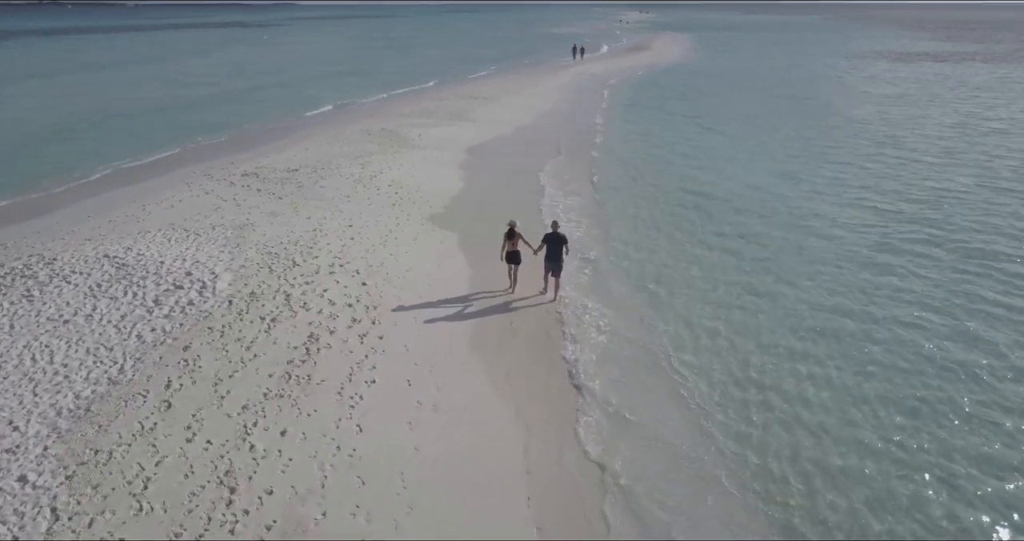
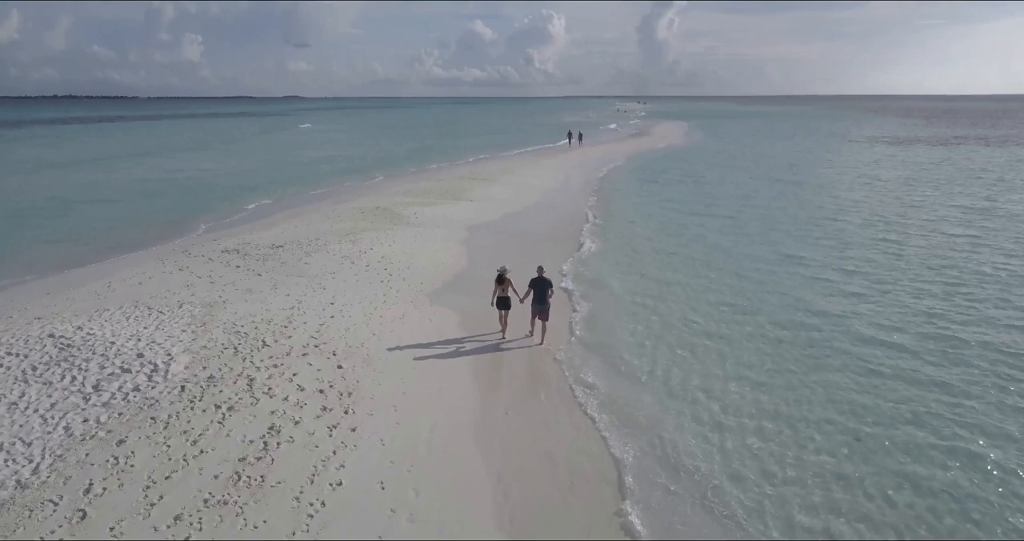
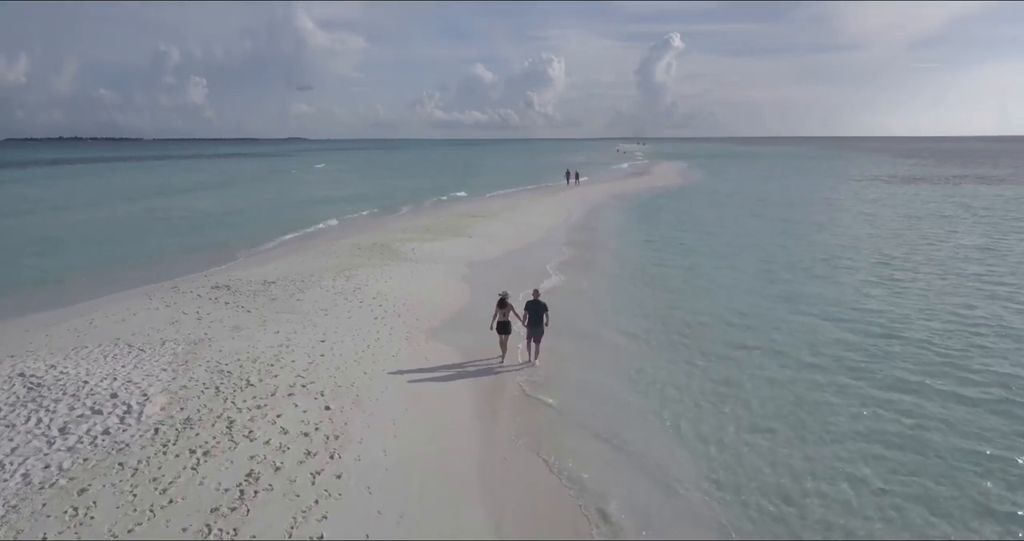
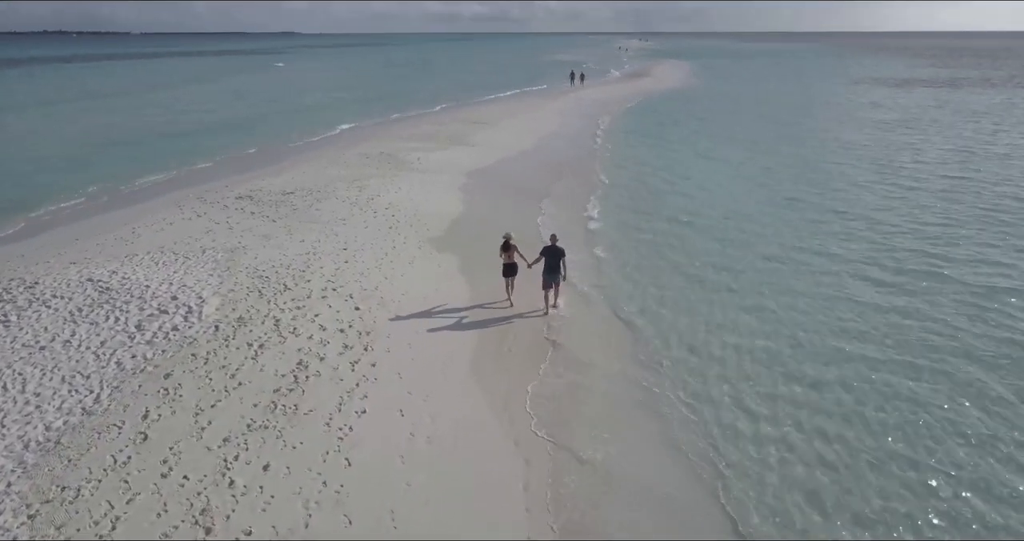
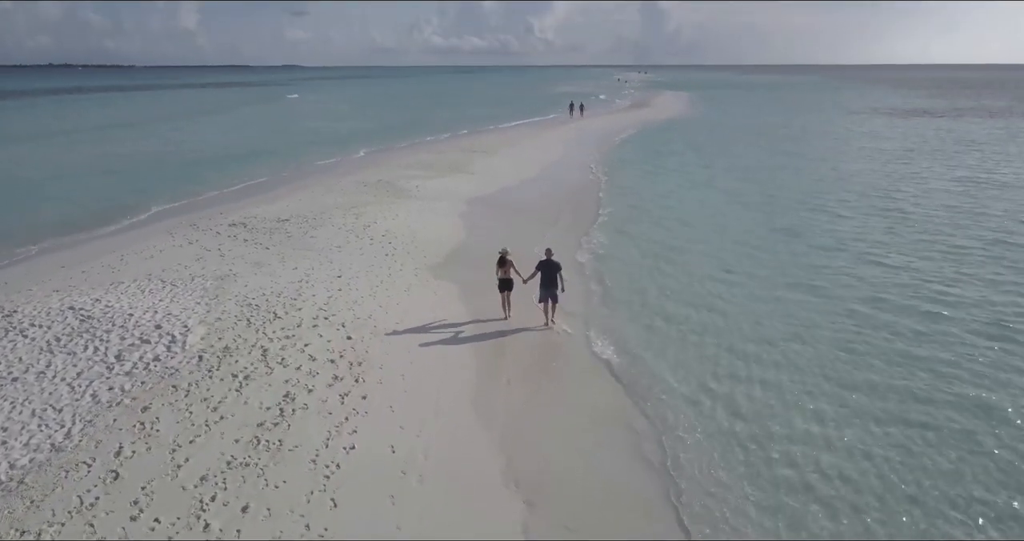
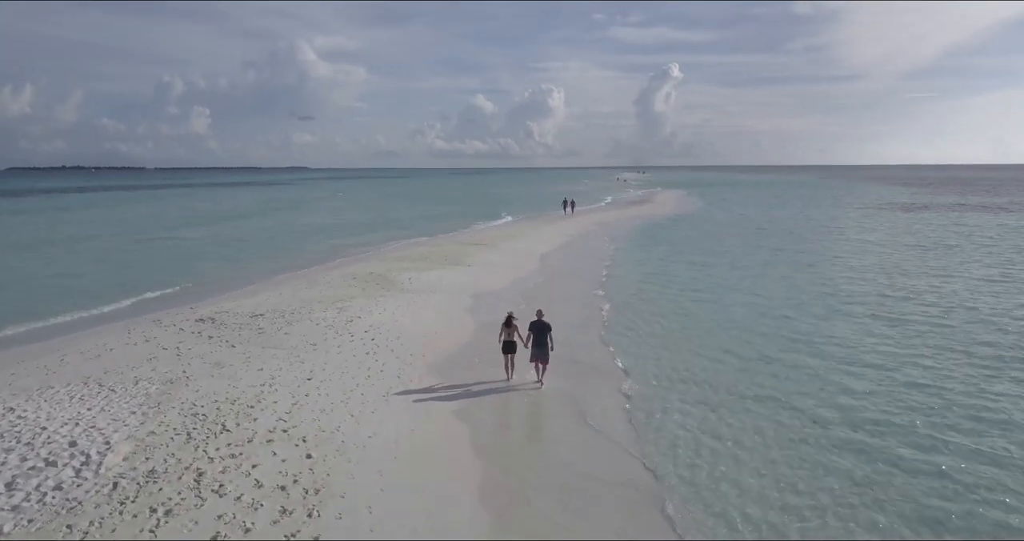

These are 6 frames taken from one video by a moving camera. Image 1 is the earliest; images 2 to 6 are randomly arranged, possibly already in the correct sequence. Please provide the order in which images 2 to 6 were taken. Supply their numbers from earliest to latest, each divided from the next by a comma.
4, 5, 2, 3, 6
